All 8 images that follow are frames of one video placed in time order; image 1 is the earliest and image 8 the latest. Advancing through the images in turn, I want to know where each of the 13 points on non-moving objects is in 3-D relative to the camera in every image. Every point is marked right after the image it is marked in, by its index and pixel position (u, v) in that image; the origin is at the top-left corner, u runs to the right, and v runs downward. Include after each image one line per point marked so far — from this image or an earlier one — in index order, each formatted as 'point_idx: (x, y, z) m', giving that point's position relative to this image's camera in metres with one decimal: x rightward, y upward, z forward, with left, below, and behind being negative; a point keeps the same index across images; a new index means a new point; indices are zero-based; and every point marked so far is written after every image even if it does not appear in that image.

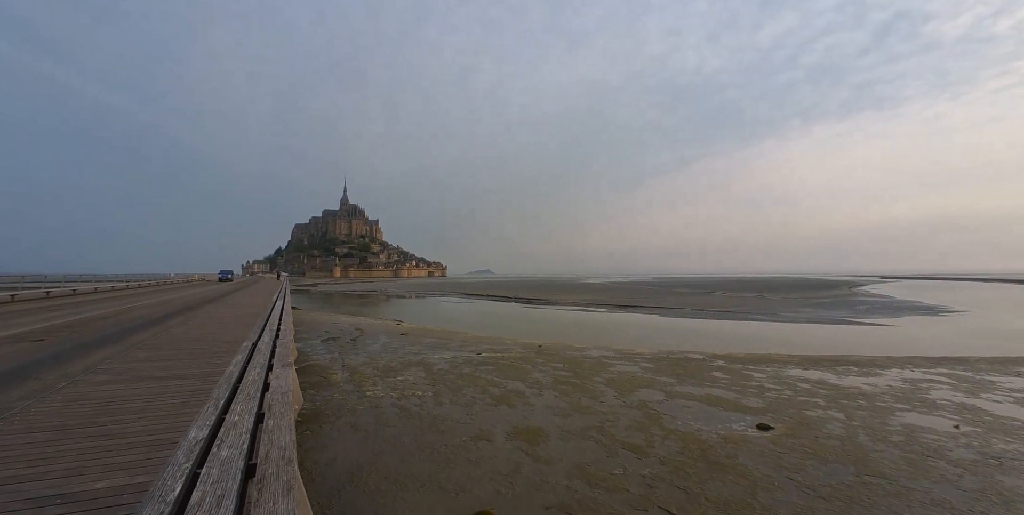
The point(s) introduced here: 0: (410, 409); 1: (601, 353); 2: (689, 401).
0: (-1.6, -2.3, +5.8) m
1: (+2.6, -2.8, +10.9) m
2: (+3.5, -2.9, +7.4) m
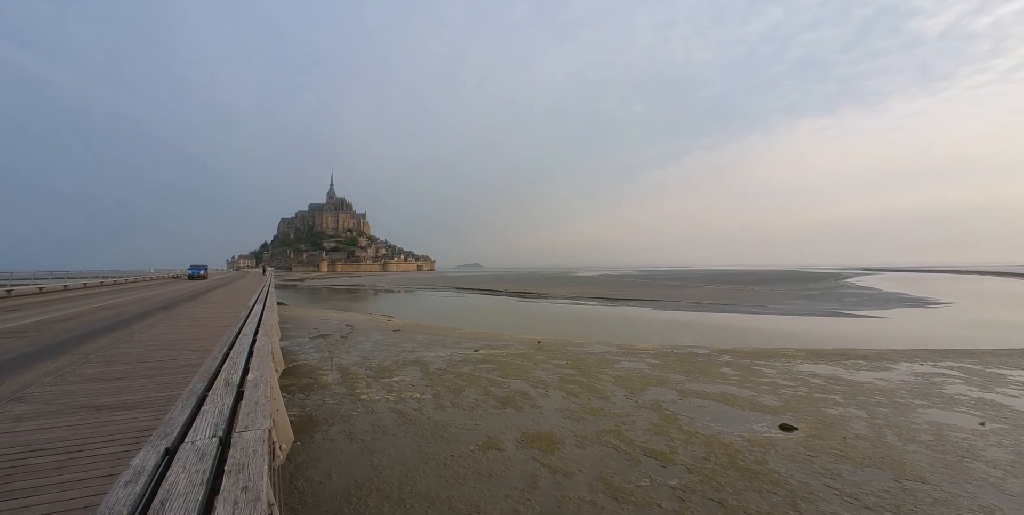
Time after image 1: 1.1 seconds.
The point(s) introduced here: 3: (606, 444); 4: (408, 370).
0: (-1.4, -2.2, +5.3) m
1: (+2.6, -2.5, +10.5) m
2: (+3.6, -2.7, +7.0) m
3: (+1.3, -2.5, +5.0) m
4: (-1.9, -2.1, +7.1) m
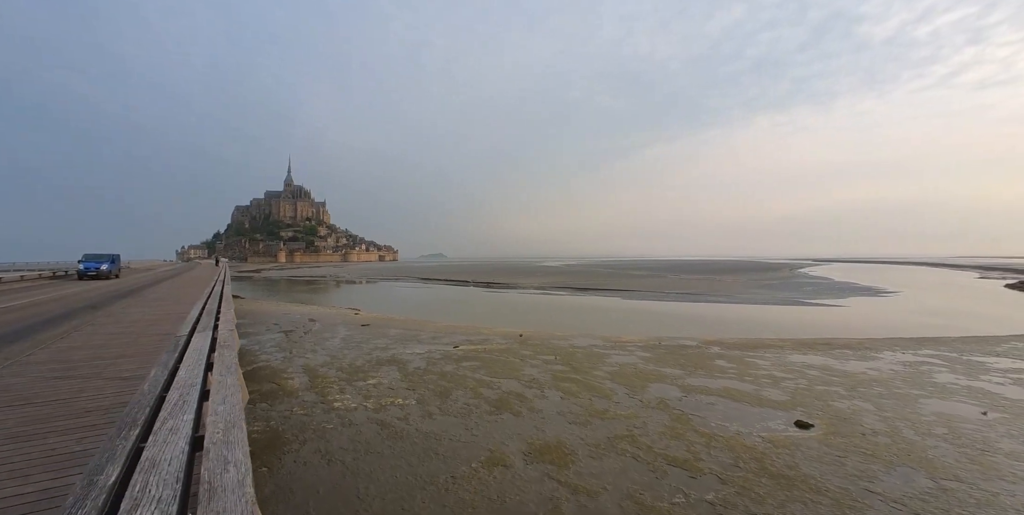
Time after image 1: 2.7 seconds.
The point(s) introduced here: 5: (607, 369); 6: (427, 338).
0: (-1.4, -2.0, +4.4) m
1: (+2.1, -2.2, +10.0) m
2: (+3.5, -2.4, +6.6) m
3: (+1.3, -2.3, +4.4) m
4: (-2.1, -1.8, +6.1) m
5: (+1.9, -2.2, +7.4) m
6: (-1.8, -1.8, +8.1) m
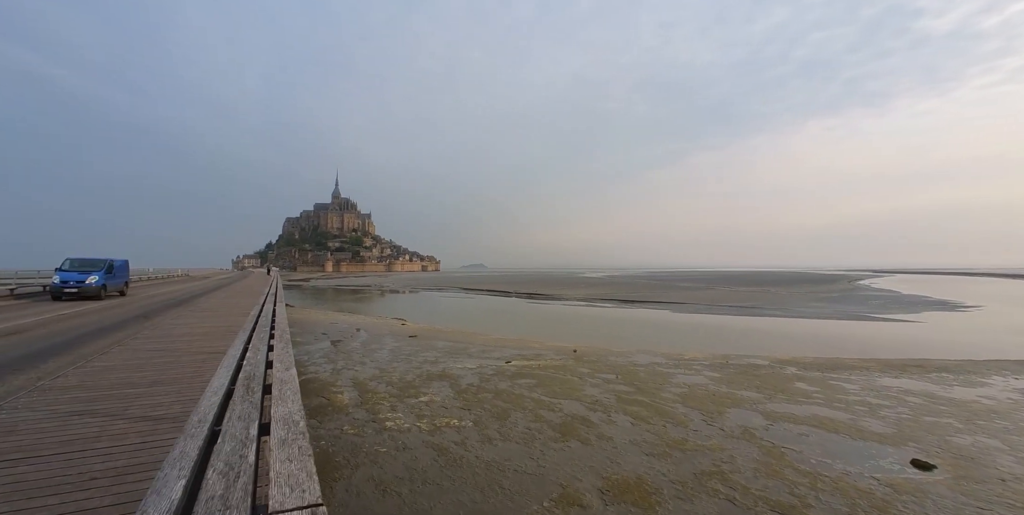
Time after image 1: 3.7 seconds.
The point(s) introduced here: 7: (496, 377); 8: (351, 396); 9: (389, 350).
0: (-0.6, -2.1, +4.0) m
1: (+3.4, -2.4, +9.3) m
2: (+4.4, -2.6, +5.7) m
3: (+2.0, -2.4, +3.8) m
4: (-1.2, -2.0, +5.8) m
5: (+2.9, -2.4, +6.7) m
6: (-0.7, -2.0, +7.8) m
7: (-0.3, -2.0, +6.3) m
8: (-2.3, -2.0, +5.3) m
9: (-2.6, -1.9, +7.9) m
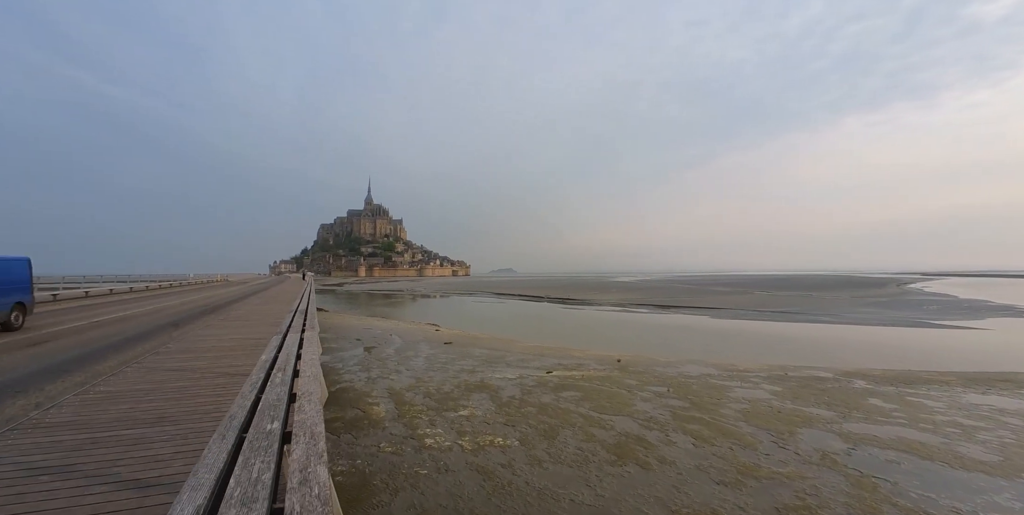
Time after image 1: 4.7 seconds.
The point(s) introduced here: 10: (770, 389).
0: (-0.1, -2.1, +3.7) m
1: (+4.3, -2.5, +8.6) m
2: (+5.0, -2.6, +5.0) m
3: (+2.5, -2.4, +3.2) m
4: (-0.5, -2.0, +5.5) m
5: (+3.6, -2.4, +6.1) m
6: (0.0, -2.0, +7.4) m
7: (+0.4, -2.1, +5.9) m
8: (-1.7, -2.0, +5.1) m
9: (-1.8, -2.0, +7.6) m
10: (+5.0, -2.5, +7.3) m
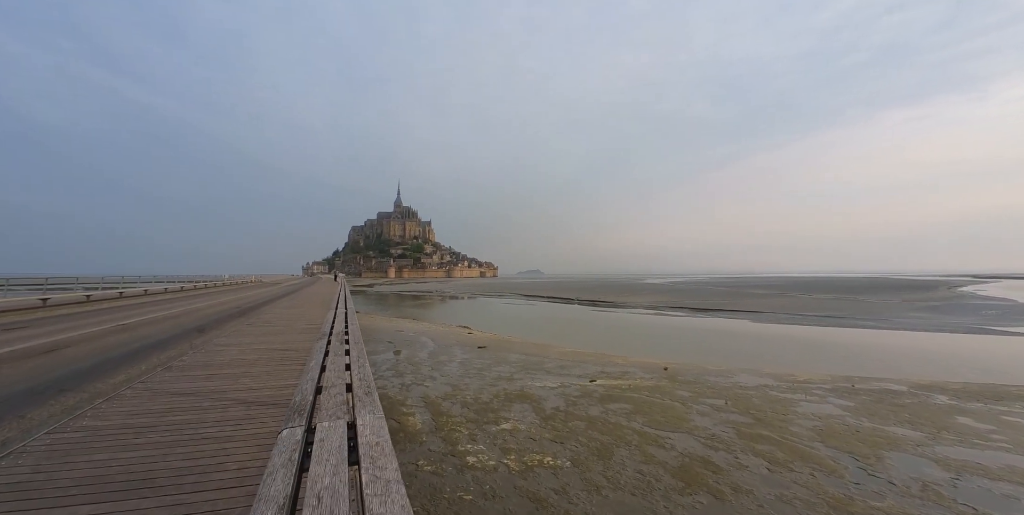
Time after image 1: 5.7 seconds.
0: (+0.4, -2.1, +3.3) m
1: (+5.0, -2.5, +7.9) m
2: (+5.6, -2.6, +4.3) m
3: (+3.0, -2.4, +2.7) m
4: (+0.1, -2.1, +5.1) m
5: (+4.2, -2.4, +5.5) m
6: (+0.8, -2.1, +7.0) m
7: (+1.0, -2.1, +5.5) m
8: (-1.1, -2.0, +4.8) m
9: (-1.0, -2.0, +7.3) m
10: (+5.7, -2.5, +6.6) m
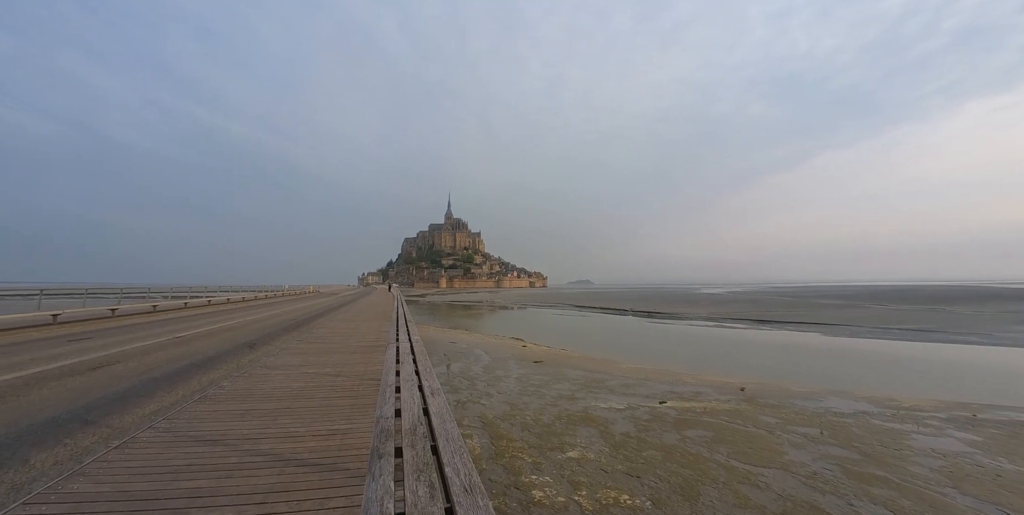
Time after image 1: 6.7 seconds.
0: (+1.0, -2.2, +2.9) m
1: (+6.2, -2.7, +6.9) m
2: (+6.3, -2.7, +3.3) m
3: (+3.5, -2.4, +2.0) m
4: (+0.9, -2.2, +4.7) m
5: (+5.1, -2.6, +4.6) m
6: (+1.8, -2.2, +6.6) m
7: (+1.9, -2.2, +5.0) m
8: (-0.3, -2.2, +4.6) m
9: (+0.1, -2.3, +7.1) m
10: (+6.6, -2.6, +5.6) m
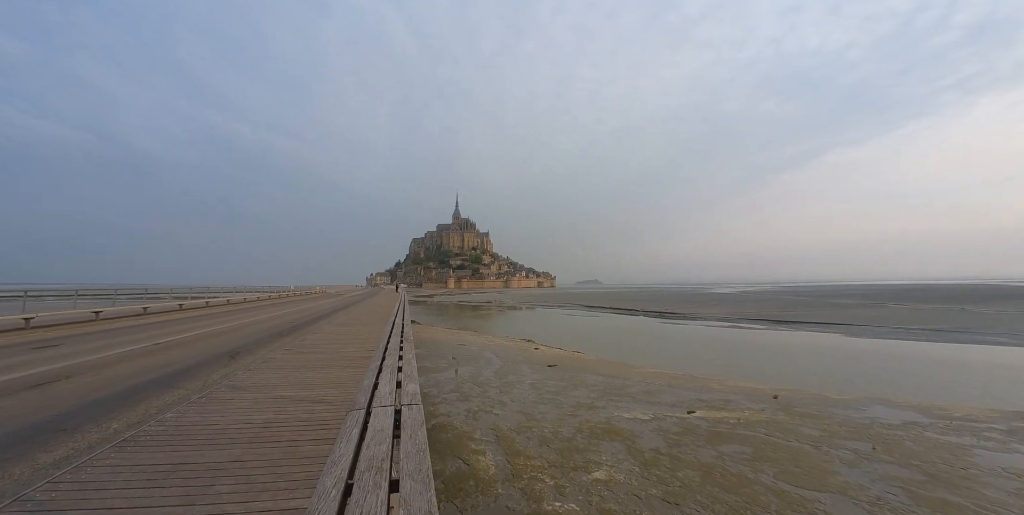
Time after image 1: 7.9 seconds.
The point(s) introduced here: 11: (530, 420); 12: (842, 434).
0: (+1.1, -2.2, +2.4) m
1: (+6.4, -2.6, +6.4) m
2: (+6.5, -2.6, +2.7) m
3: (+3.6, -2.4, +1.4) m
4: (+1.1, -2.2, +4.2) m
5: (+5.3, -2.5, +4.1) m
6: (+2.0, -2.2, +6.1) m
7: (+2.1, -2.2, +4.5) m
8: (-0.1, -2.1, +4.1) m
9: (+0.3, -2.2, +6.6) m
10: (+6.9, -2.6, +5.0) m
11: (+0.3, -2.2, +5.2) m
12: (+4.5, -2.4, +5.2) m
